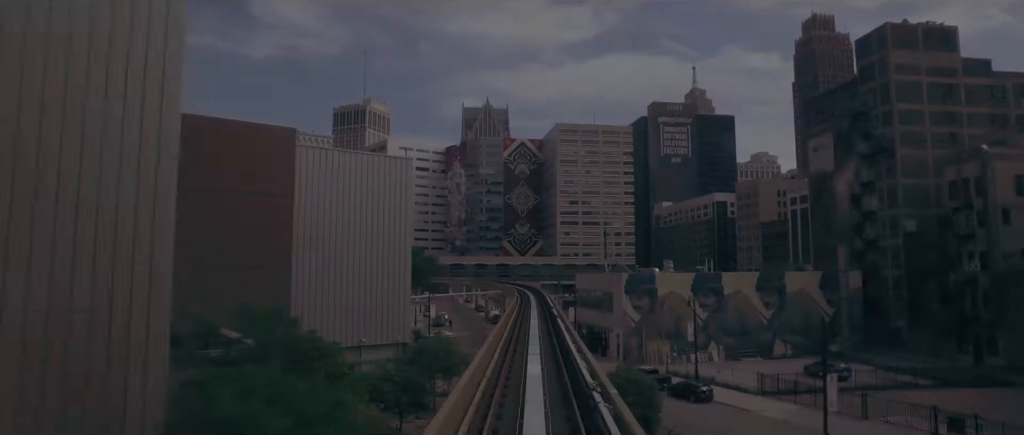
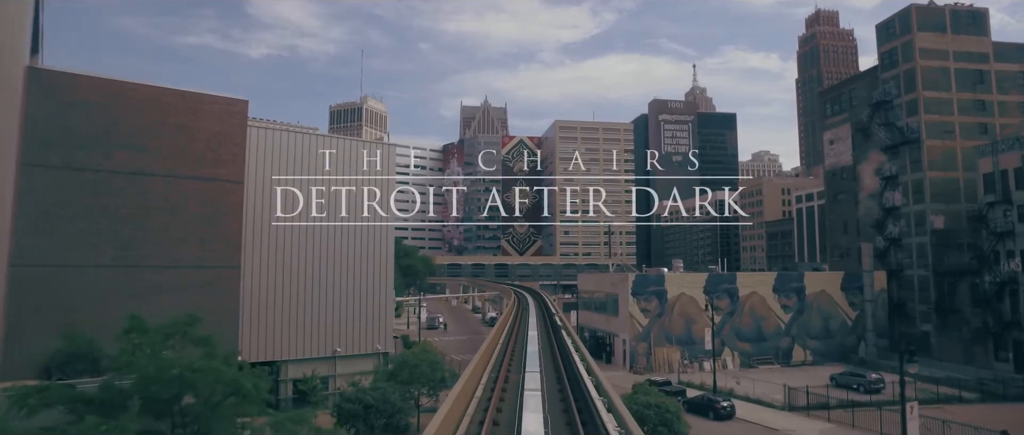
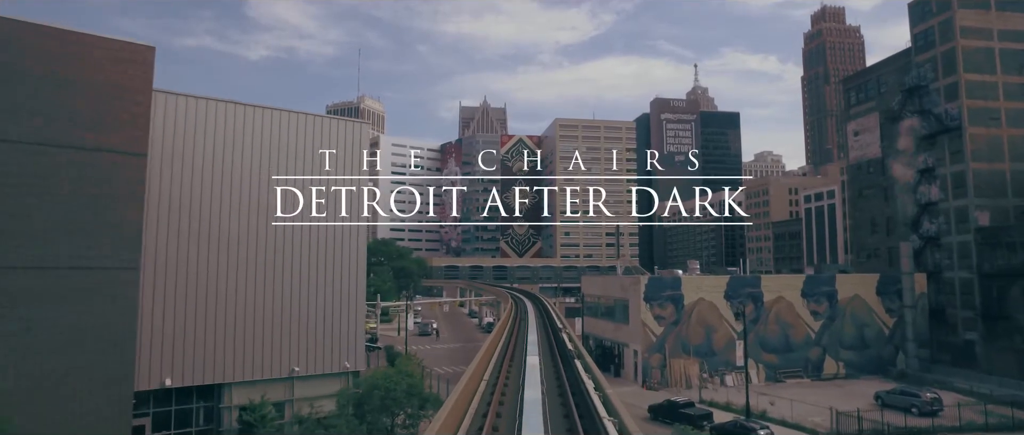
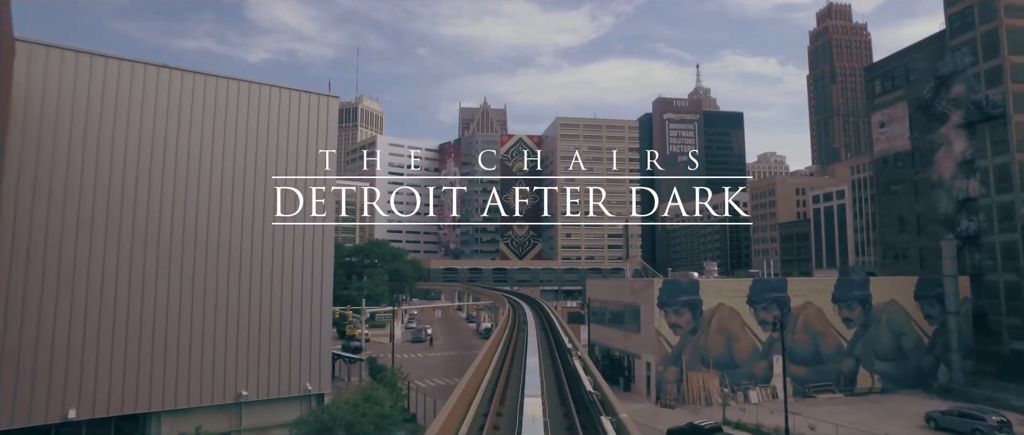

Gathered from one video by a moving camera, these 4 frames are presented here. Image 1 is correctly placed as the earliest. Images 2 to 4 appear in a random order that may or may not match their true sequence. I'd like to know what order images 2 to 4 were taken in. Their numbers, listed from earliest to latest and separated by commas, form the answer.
2, 3, 4
